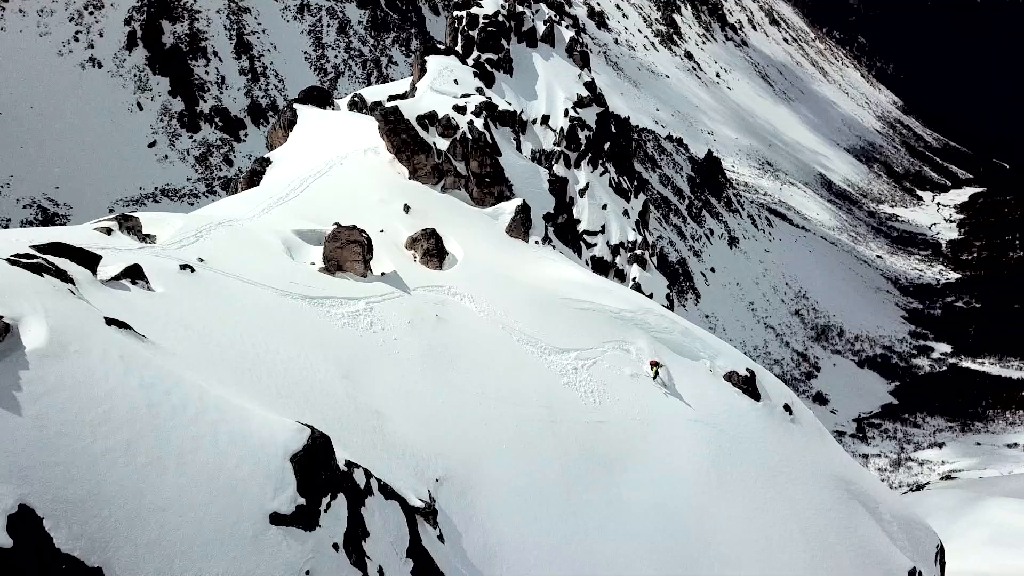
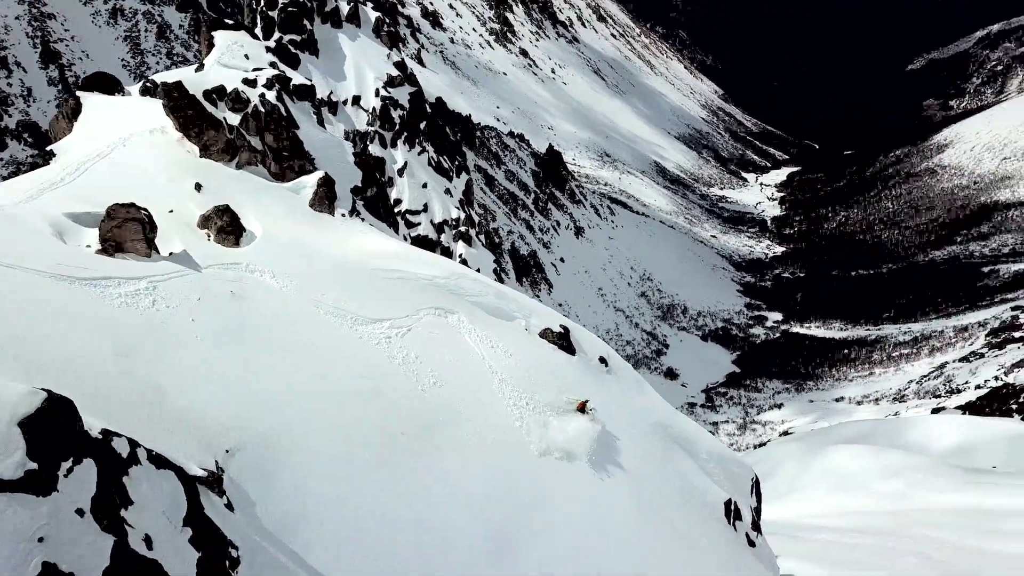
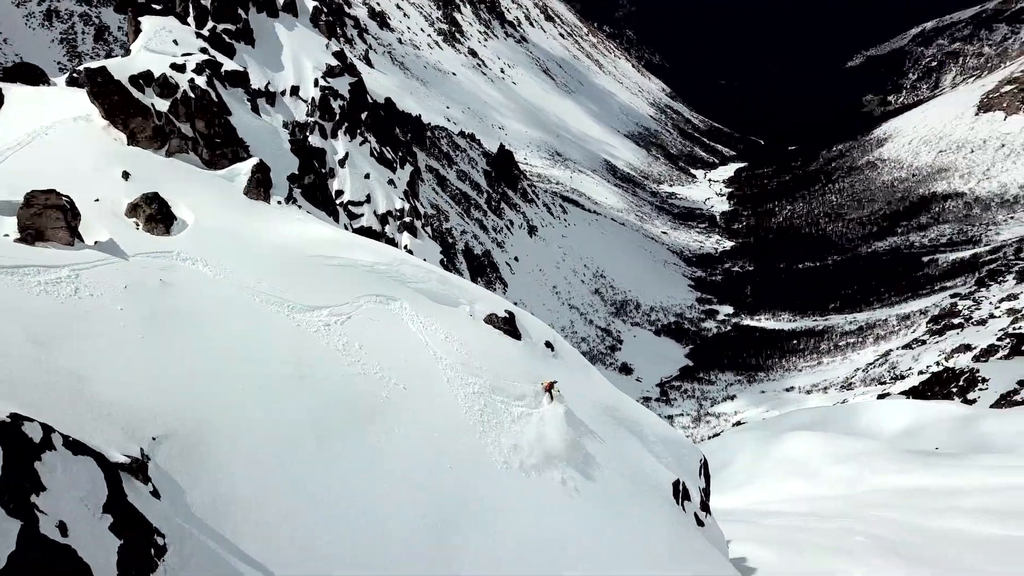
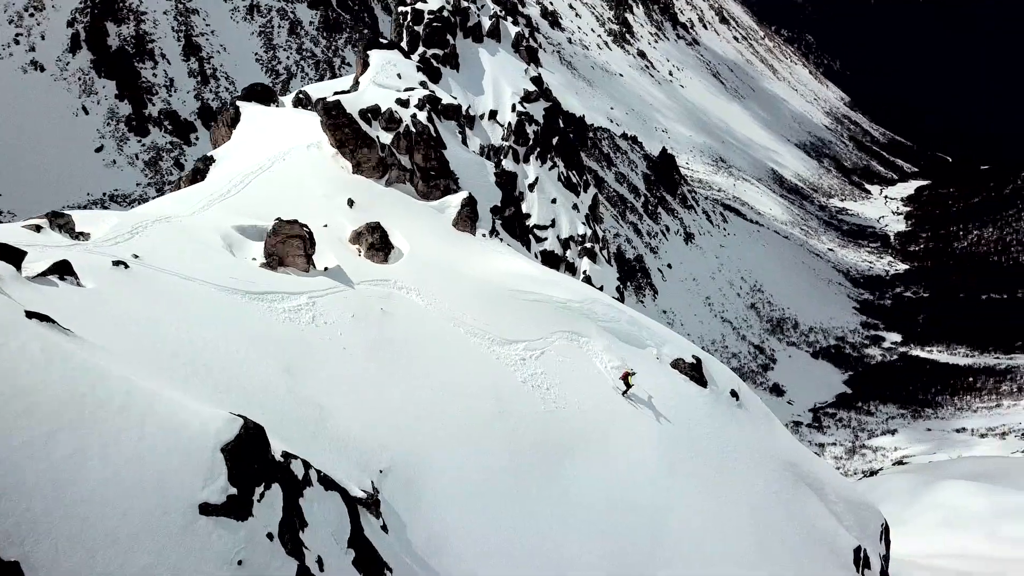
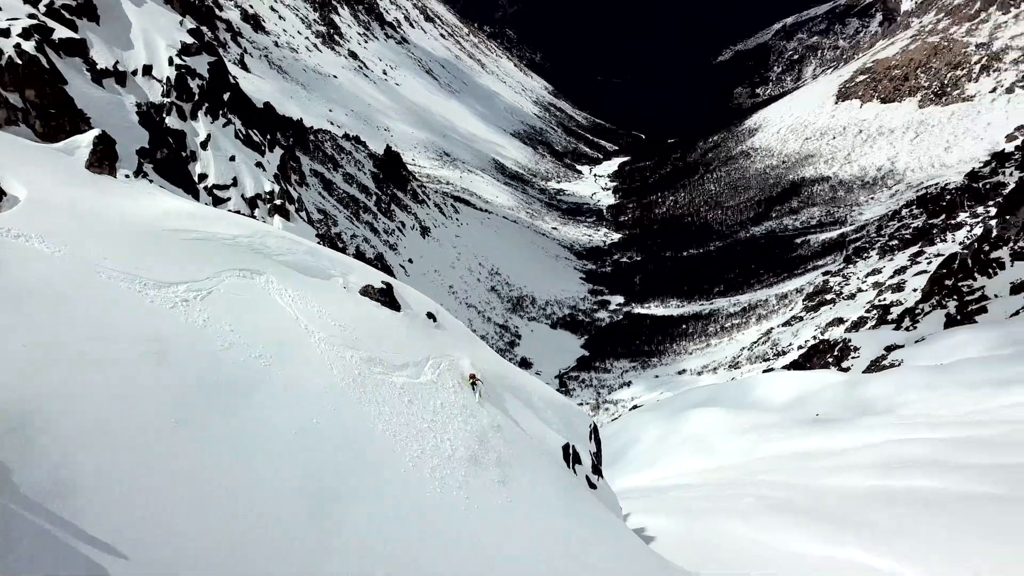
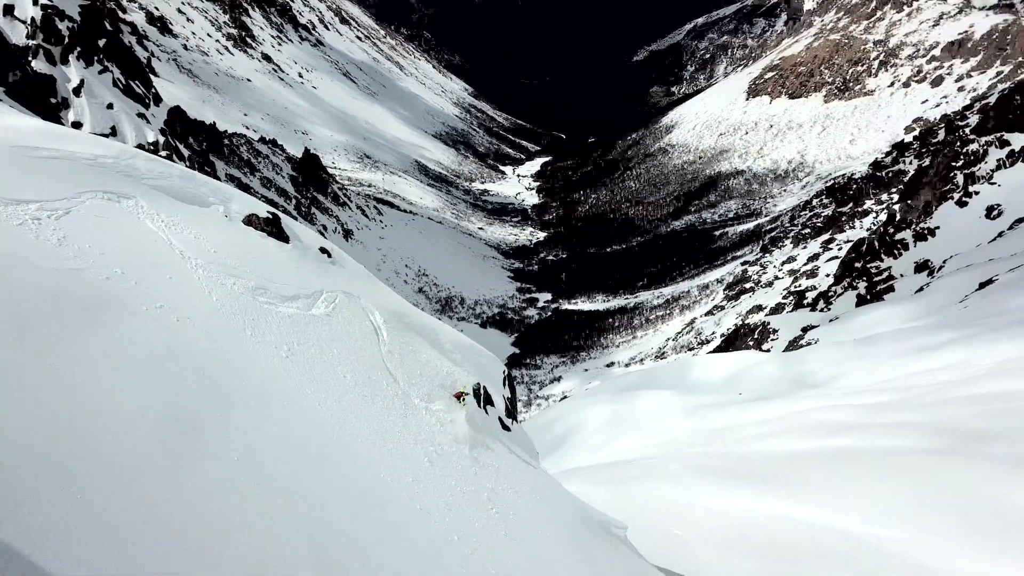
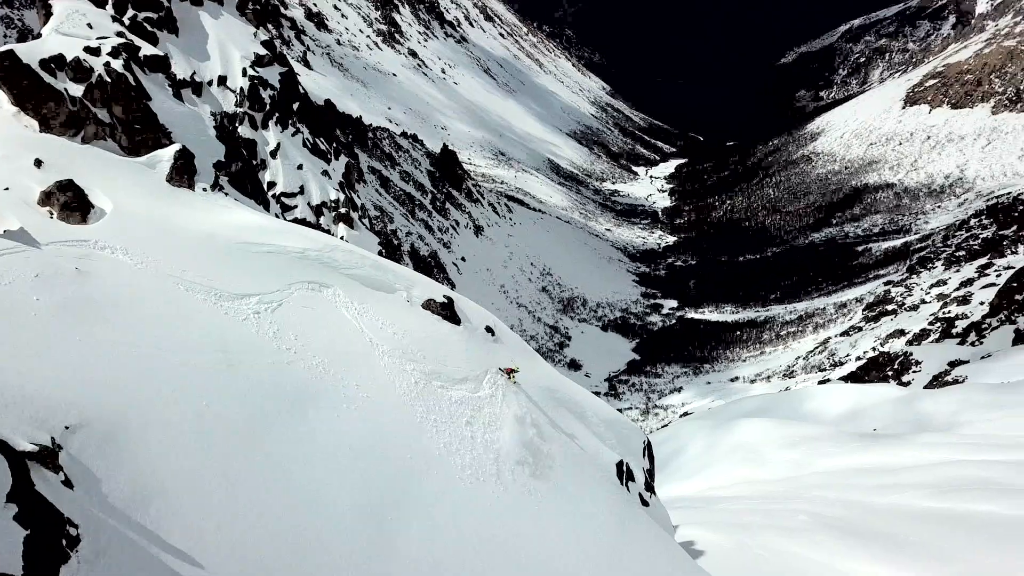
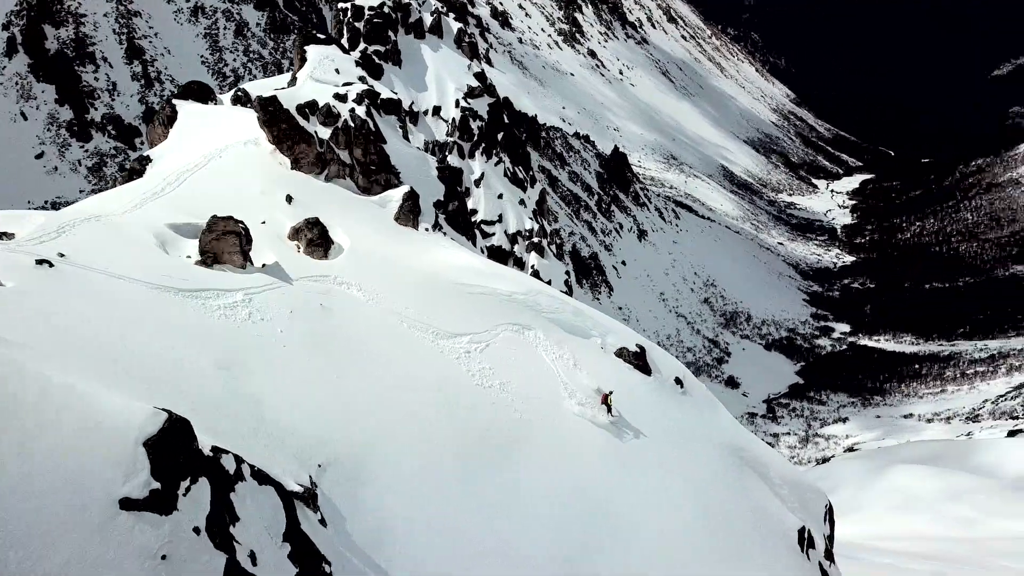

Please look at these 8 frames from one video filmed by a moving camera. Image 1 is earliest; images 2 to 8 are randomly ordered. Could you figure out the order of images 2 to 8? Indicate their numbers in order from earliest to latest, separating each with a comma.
4, 8, 2, 3, 7, 5, 6
